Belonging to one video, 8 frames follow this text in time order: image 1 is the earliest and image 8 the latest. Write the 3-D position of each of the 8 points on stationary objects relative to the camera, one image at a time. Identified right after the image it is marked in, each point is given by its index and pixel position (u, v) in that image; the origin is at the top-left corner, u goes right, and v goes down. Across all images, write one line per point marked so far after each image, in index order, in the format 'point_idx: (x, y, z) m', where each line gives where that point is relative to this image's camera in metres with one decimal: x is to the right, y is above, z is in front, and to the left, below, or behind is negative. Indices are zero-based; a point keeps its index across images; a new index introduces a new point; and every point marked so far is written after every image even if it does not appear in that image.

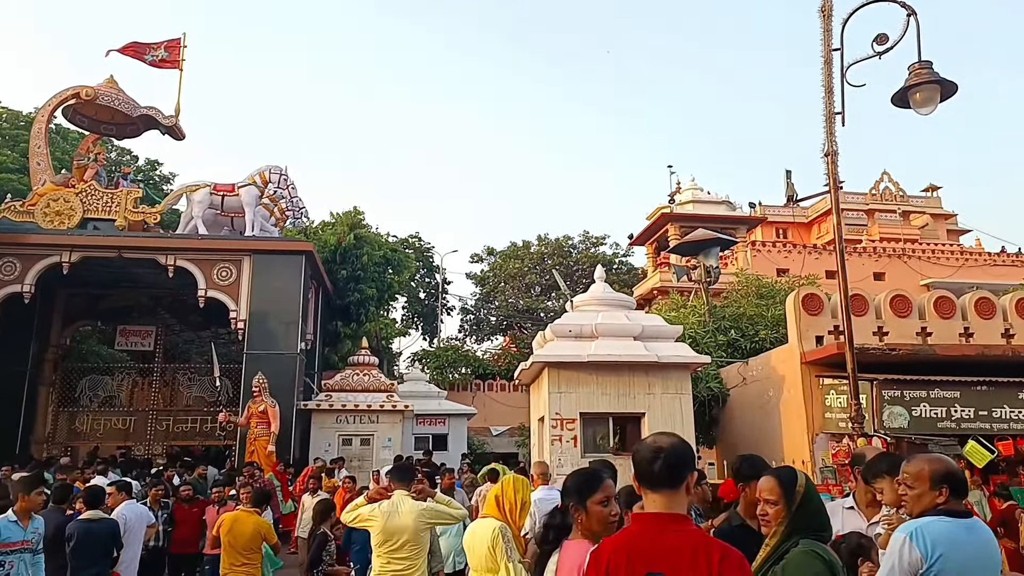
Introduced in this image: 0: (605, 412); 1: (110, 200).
0: (+0.8, -1.1, +7.1) m
1: (-6.3, +1.4, +12.3) m
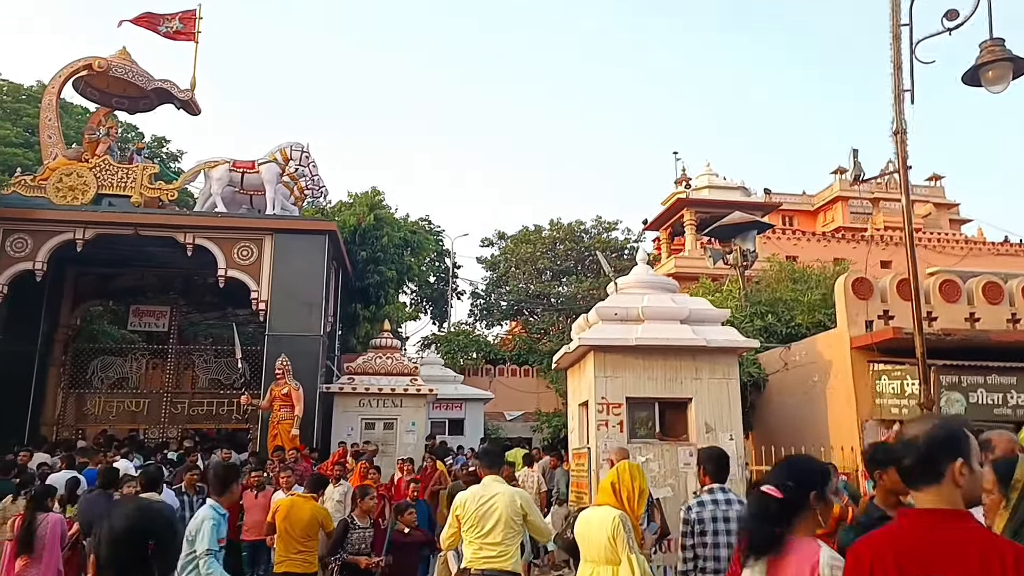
0: (+1.2, -1.0, +6.9) m
1: (-5.9, +1.7, +12.1) m
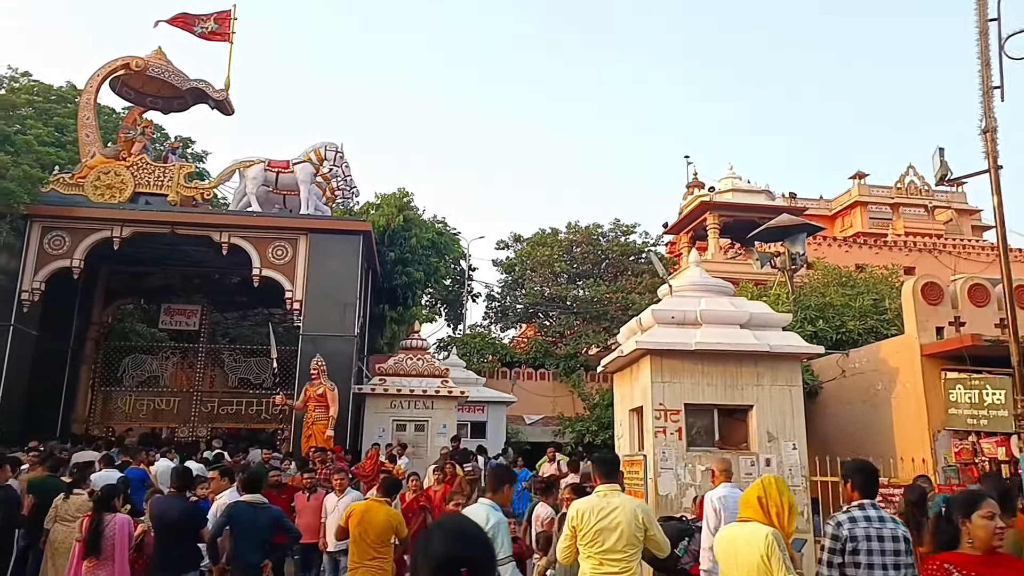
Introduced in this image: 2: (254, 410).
0: (+1.7, -1.0, +6.7) m
1: (-5.4, +1.7, +12.1) m
2: (-4.4, -2.1, +13.5) m
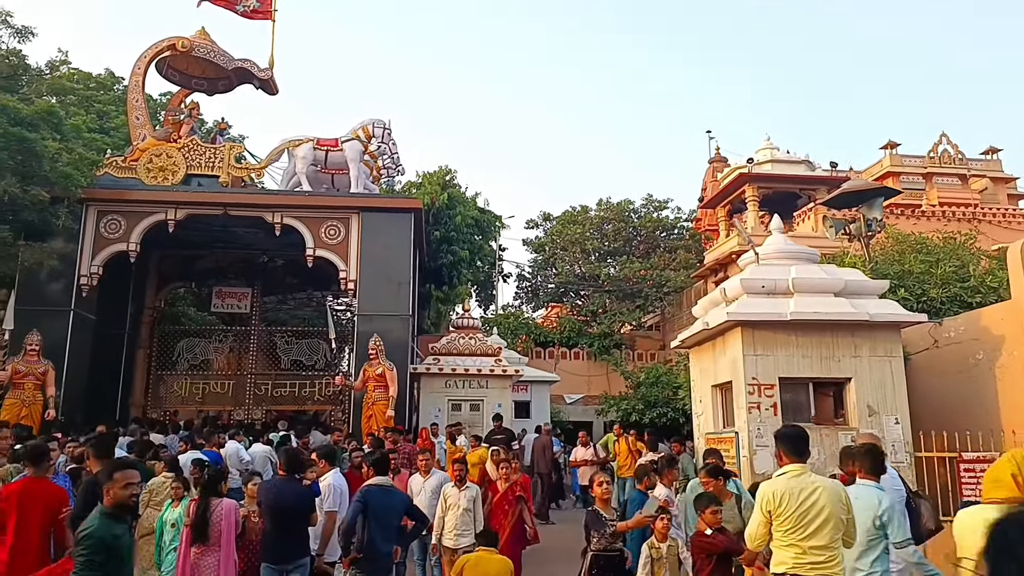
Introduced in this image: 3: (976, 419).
0: (+2.4, -0.7, +6.5) m
1: (-4.5, +2.0, +11.9) m
2: (-3.5, -1.8, +13.4) m
3: (+4.5, -1.3, +7.6) m
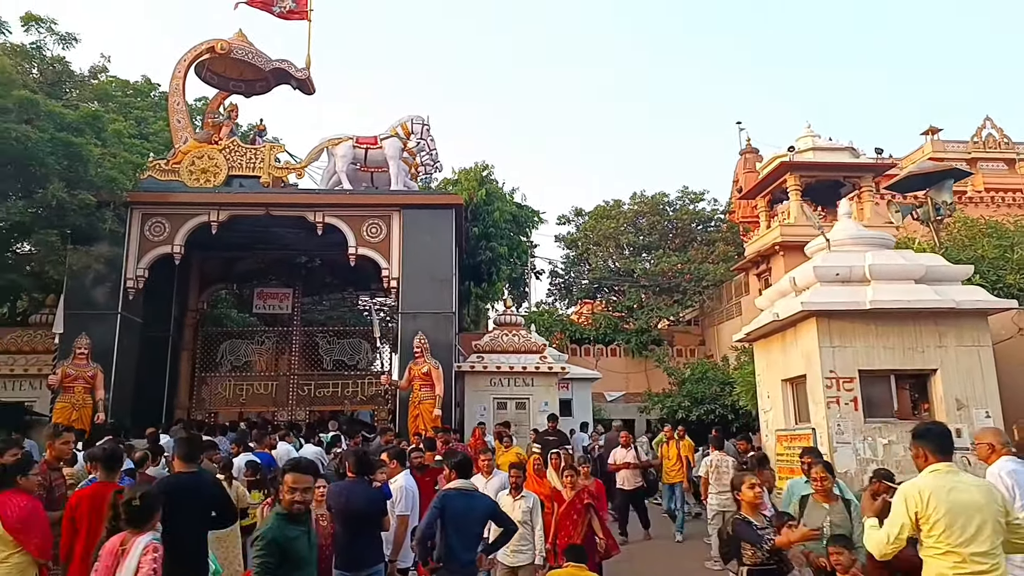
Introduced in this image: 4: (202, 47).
0: (+2.9, -0.6, +6.1) m
1: (-3.9, +2.0, +11.8) m
2: (-2.7, -1.7, +13.3) m
3: (+5.0, -1.1, +7.2) m
4: (-4.9, +3.8, +12.4) m
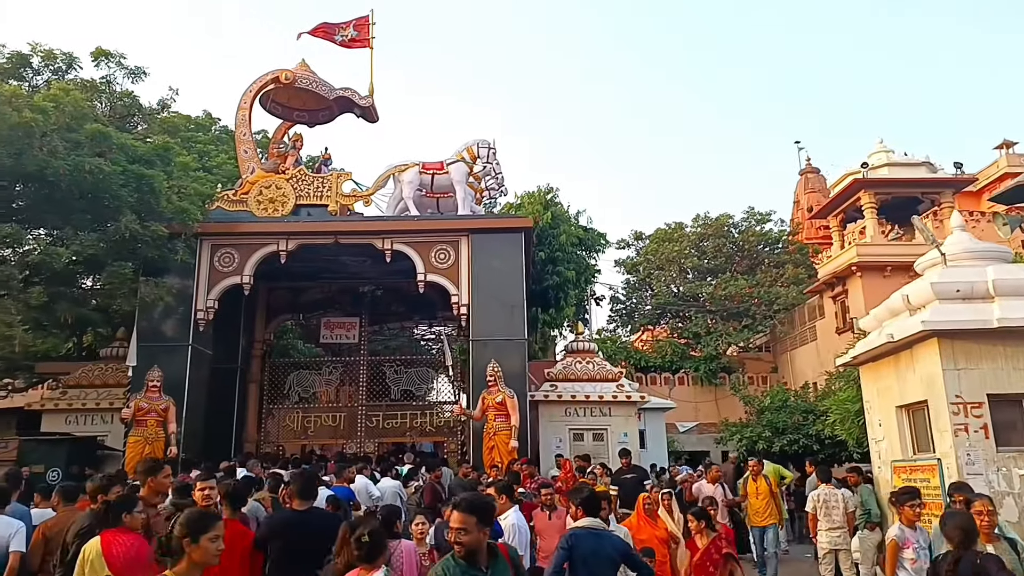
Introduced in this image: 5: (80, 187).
0: (+3.6, -0.7, +5.5) m
1: (-2.9, +1.5, +11.7) m
2: (-1.5, -2.2, +12.9) m
3: (+5.8, -1.2, +6.4) m
4: (-3.9, +3.3, +12.4) m
5: (-5.4, +1.3, +9.8) m
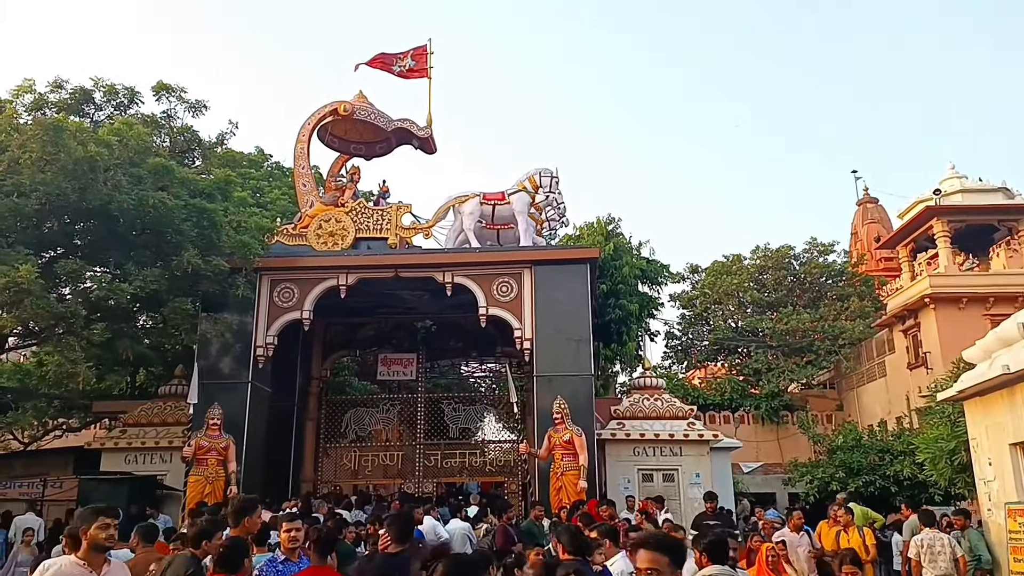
0: (+4.2, -0.9, +4.8) m
1: (-1.9, +1.0, +11.5) m
2: (-0.5, -2.8, +12.4) m
3: (+6.4, -1.4, +5.6) m
4: (-2.9, +2.8, +12.3) m
5: (-4.6, +0.8, +9.7) m
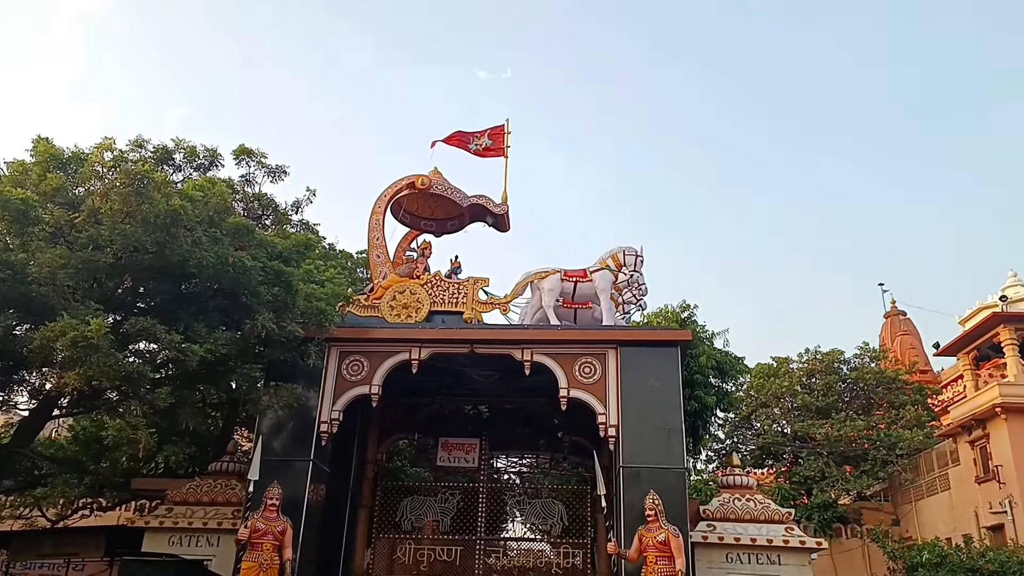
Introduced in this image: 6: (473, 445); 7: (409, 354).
0: (+5.1, -1.2, +3.9) m
1: (-0.8, 0.0, +11.0) m
2: (+0.5, -4.0, +11.4) m
3: (+7.3, -1.9, +4.6) m
4: (-1.7, +1.6, +12.1) m
5: (-3.5, +0.1, +9.3) m
6: (-0.6, -2.5, +12.5) m
7: (-1.4, -0.9, +10.5) m
